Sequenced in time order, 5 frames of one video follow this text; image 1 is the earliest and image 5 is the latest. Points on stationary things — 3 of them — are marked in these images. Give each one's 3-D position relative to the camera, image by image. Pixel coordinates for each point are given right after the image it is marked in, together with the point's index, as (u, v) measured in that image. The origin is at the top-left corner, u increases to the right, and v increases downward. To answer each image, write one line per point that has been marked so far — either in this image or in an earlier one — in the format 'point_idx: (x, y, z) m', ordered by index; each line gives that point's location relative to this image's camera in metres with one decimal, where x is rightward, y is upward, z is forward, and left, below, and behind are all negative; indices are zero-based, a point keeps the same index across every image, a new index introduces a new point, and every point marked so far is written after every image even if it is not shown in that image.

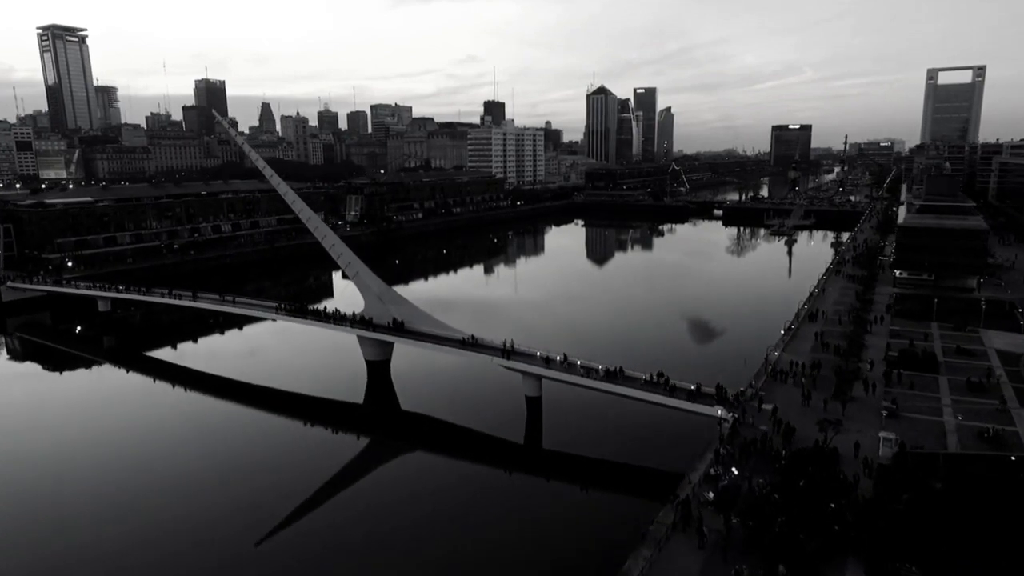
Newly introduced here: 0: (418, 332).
0: (-3.0, -1.4, +19.8) m
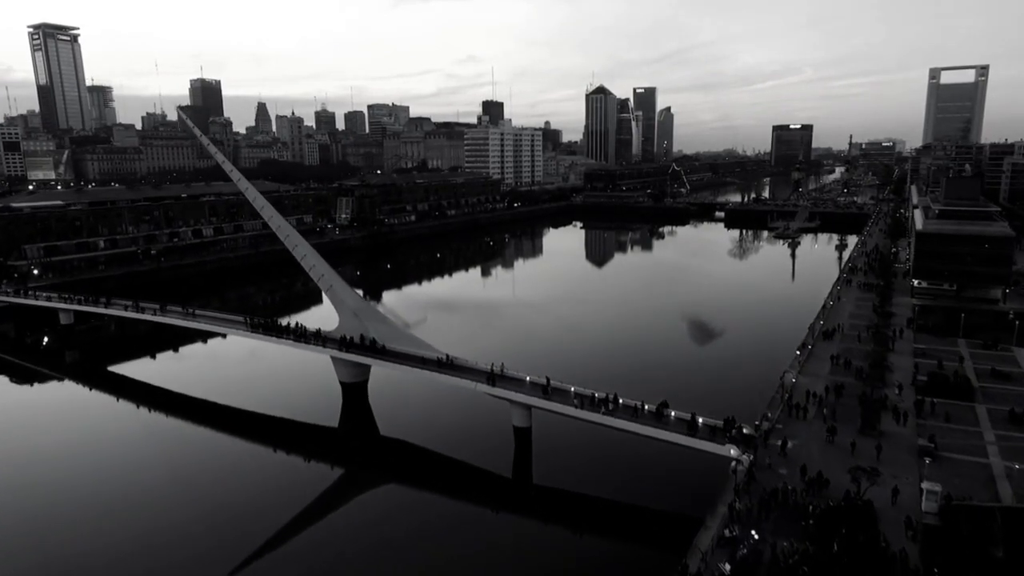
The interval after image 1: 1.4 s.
0: (-3.4, -1.9, +17.9) m
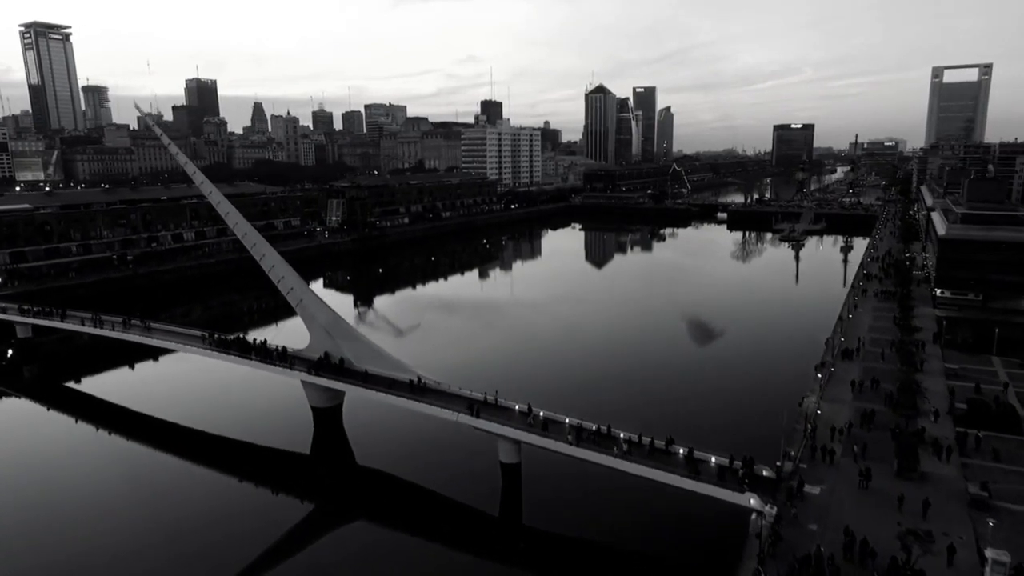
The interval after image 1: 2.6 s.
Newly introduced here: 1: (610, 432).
0: (-3.7, -2.3, +16.1) m
1: (+2.1, -3.1, +13.6) m
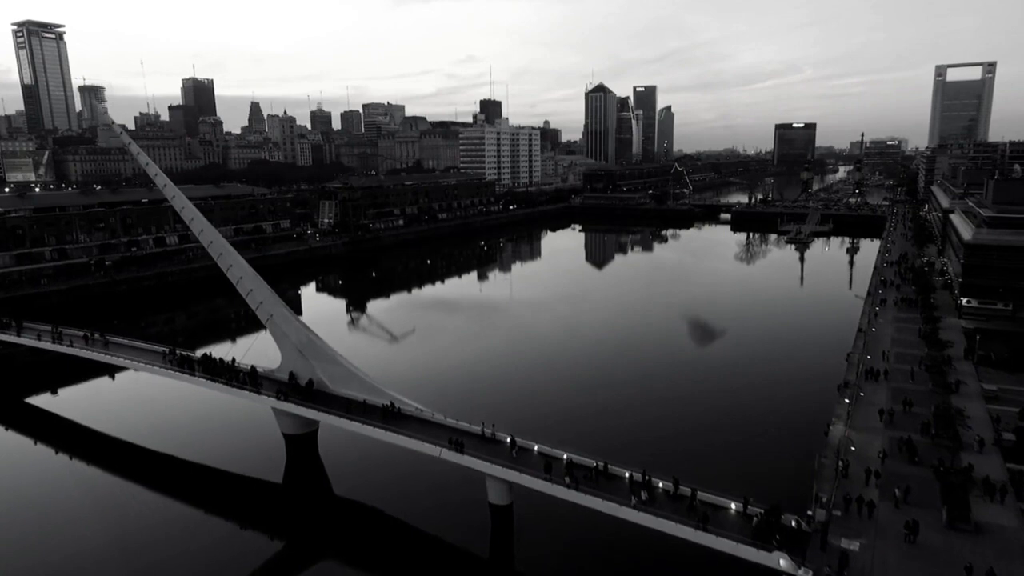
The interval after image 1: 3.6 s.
0: (-3.9, -2.6, +14.5) m
1: (+1.9, -3.5, +11.9) m
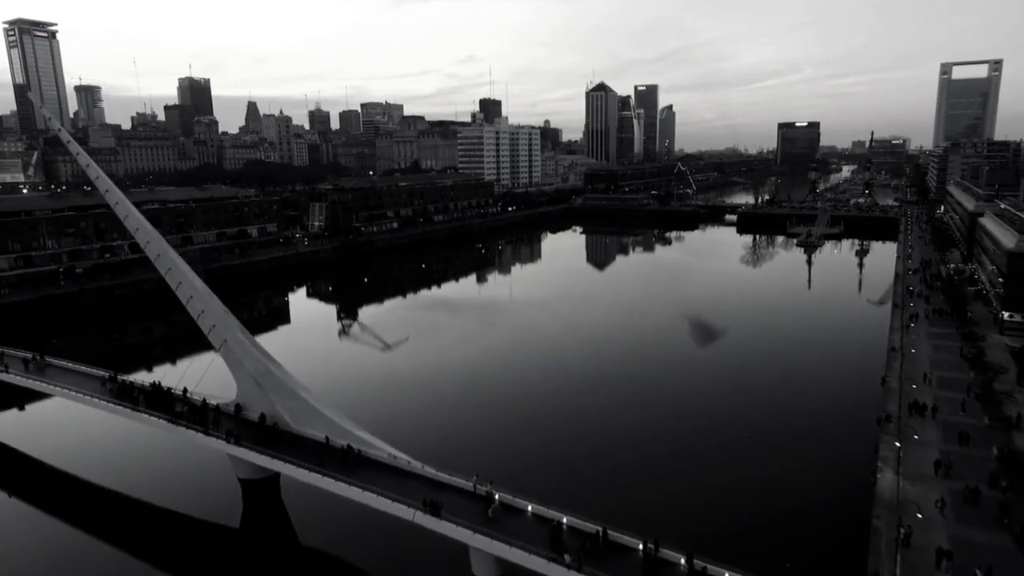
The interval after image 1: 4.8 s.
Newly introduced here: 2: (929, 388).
0: (-4.0, -3.1, +12.3) m
1: (+1.8, -3.9, +9.8) m
2: (+10.7, -2.5, +15.9) m
